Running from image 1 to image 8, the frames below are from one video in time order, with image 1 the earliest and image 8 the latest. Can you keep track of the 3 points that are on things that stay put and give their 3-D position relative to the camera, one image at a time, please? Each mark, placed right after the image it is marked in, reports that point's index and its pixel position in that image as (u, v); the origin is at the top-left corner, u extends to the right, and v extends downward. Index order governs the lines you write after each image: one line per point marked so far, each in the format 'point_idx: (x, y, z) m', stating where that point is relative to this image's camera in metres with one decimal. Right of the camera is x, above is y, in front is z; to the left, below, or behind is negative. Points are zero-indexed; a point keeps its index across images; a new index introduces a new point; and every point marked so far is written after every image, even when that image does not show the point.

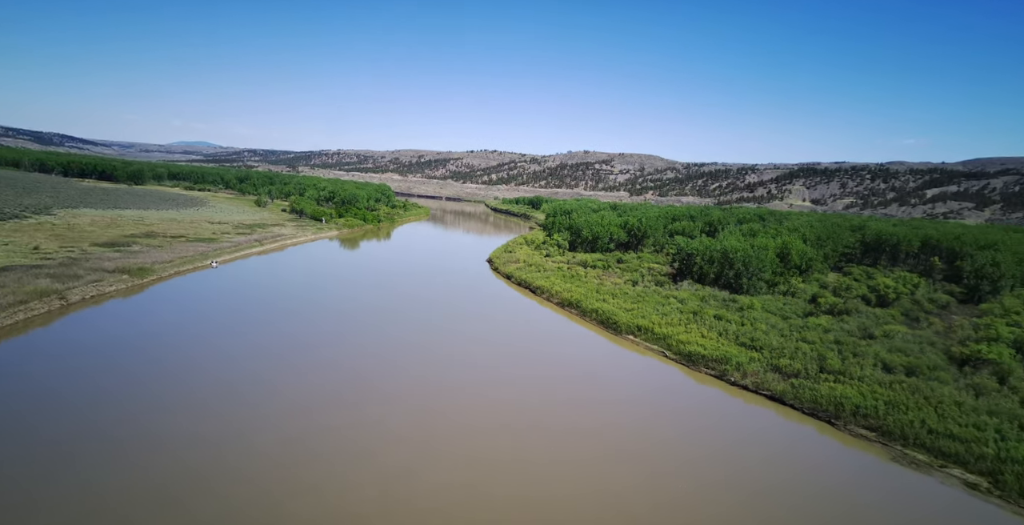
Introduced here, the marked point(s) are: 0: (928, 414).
0: (+11.8, -4.4, +16.2) m
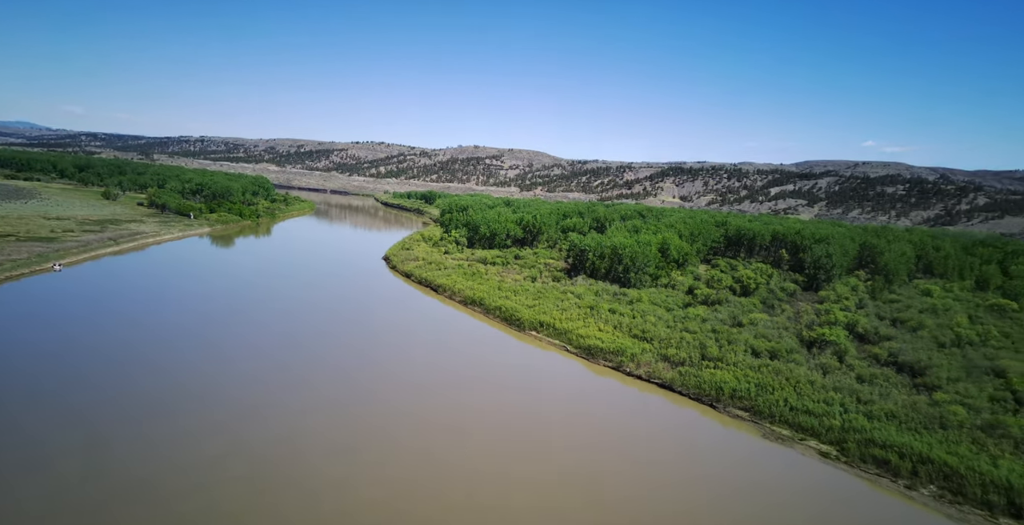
0: (+9.4, -4.5, +19.5) m
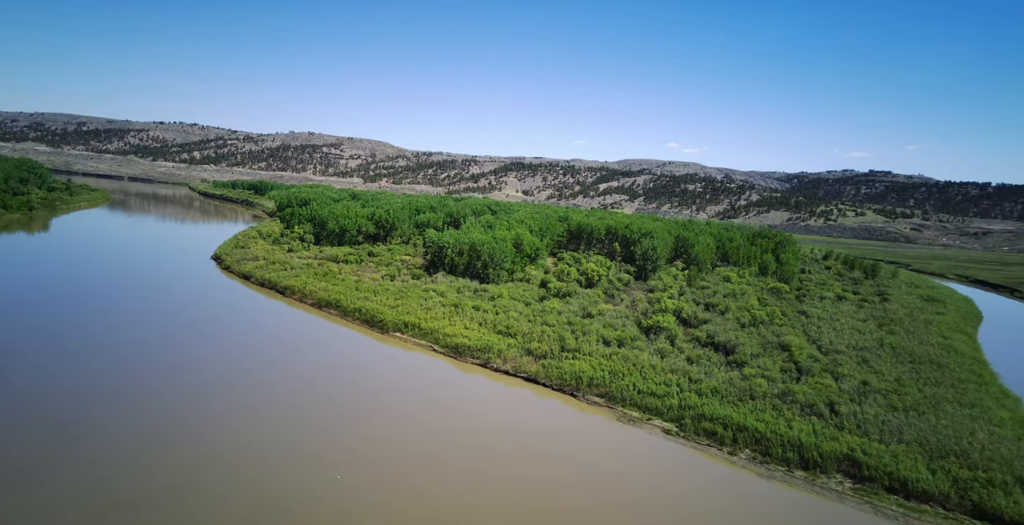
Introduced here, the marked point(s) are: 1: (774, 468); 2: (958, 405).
0: (+5.1, -4.7, +23.3) m
1: (+8.2, -6.6, +18.1) m
2: (+15.0, -4.9, +18.7) m
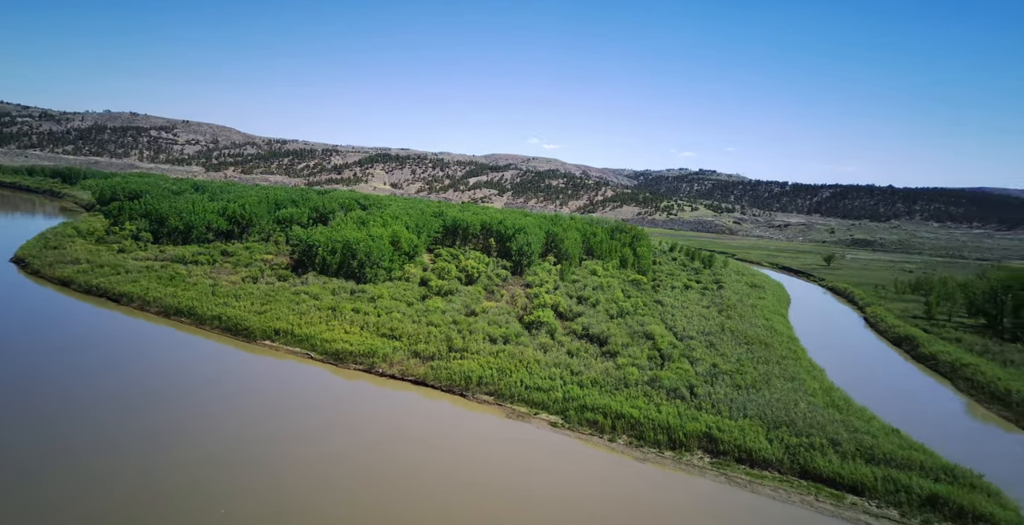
0: (+0.6, -4.9, +25.0) m
1: (+5.1, -6.9, +21.0) m
2: (+11.4, -4.9, +23.4) m
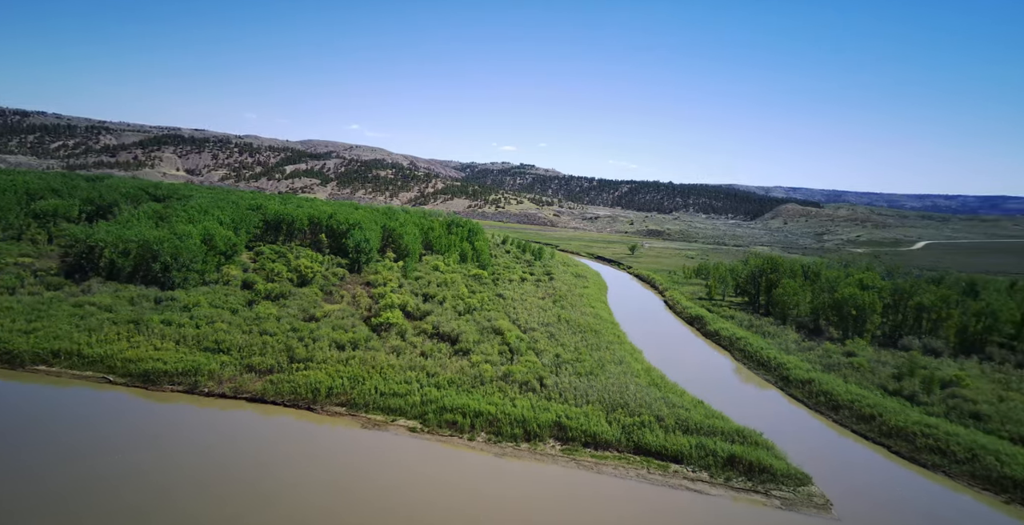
0: (-5.7, -5.1, +24.5) m
1: (-0.1, -7.1, +22.5) m
2: (+4.9, -4.8, +26.8) m
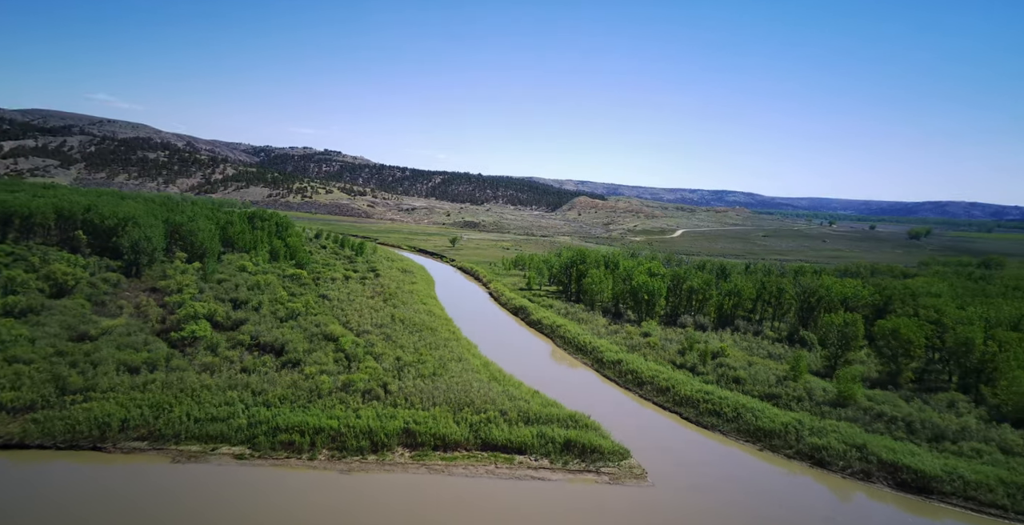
0: (-11.9, -5.3, +21.1) m
1: (-5.9, -7.2, +21.4) m
2: (-2.8, -4.8, +27.1) m
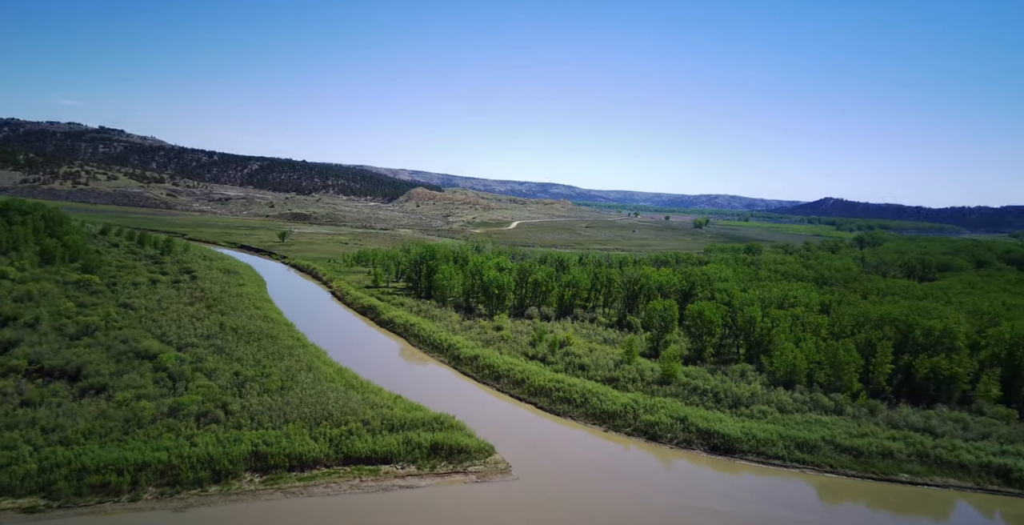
0: (-16.0, -5.6, +16.5) m
1: (-10.3, -7.5, +18.6) m
2: (-9.2, -4.8, +25.0) m
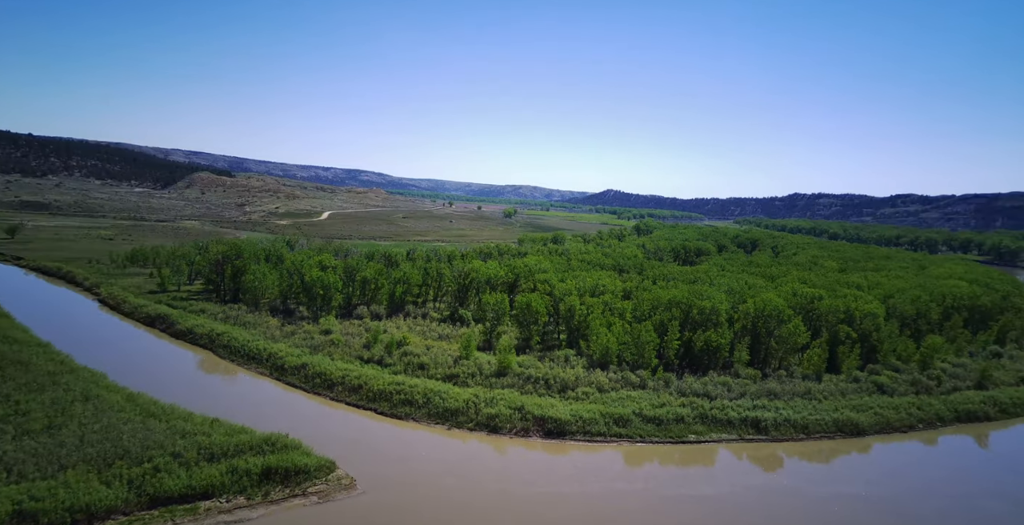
0: (-18.7, -6.1, +9.9) m
1: (-14.1, -7.8, +13.9) m
2: (-15.3, -4.9, +20.2) m
